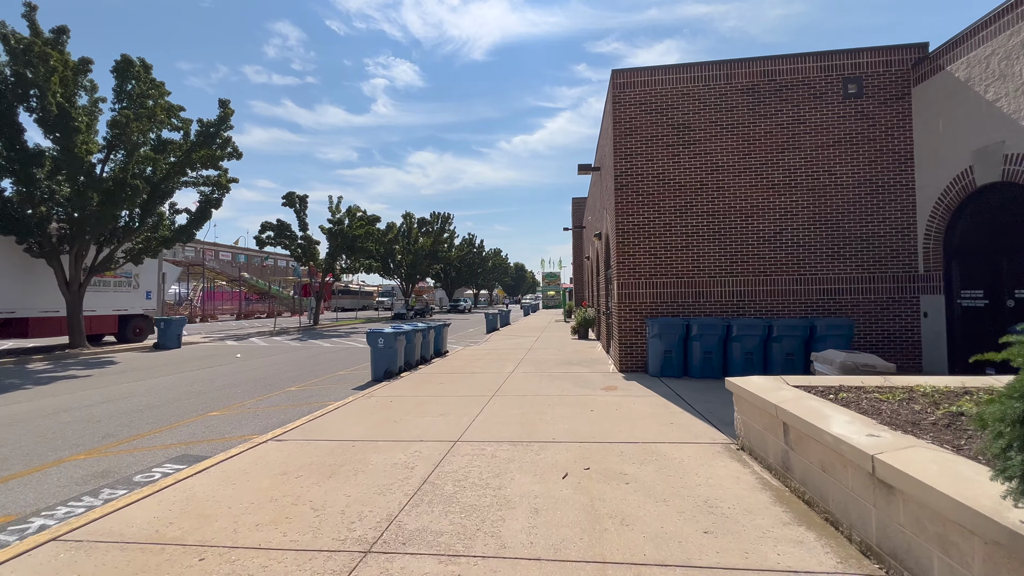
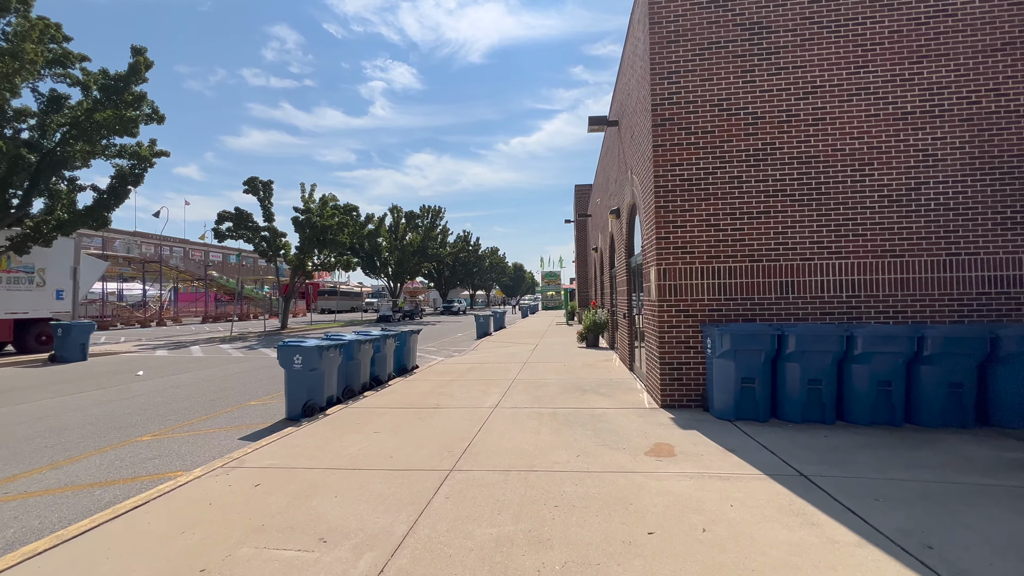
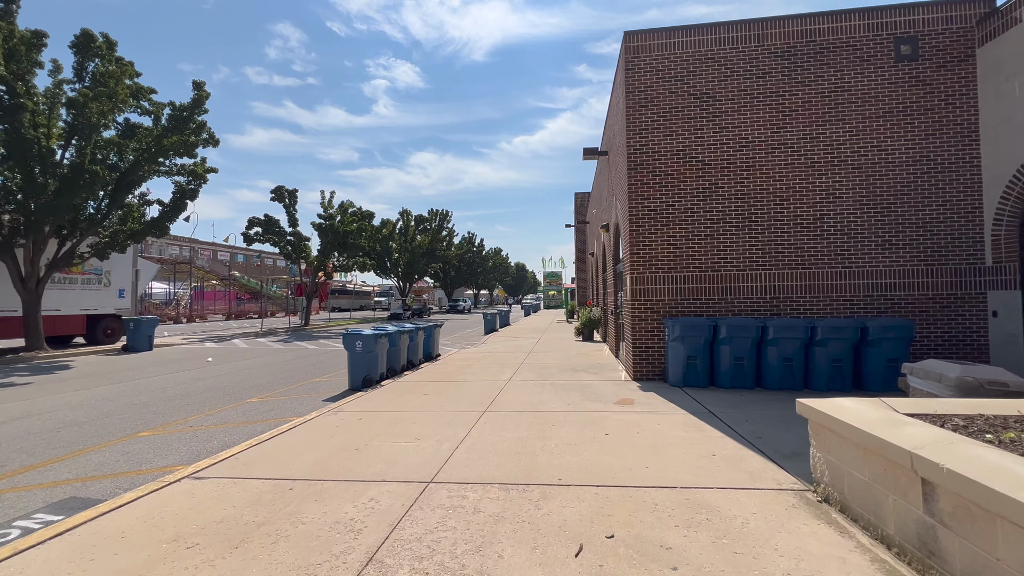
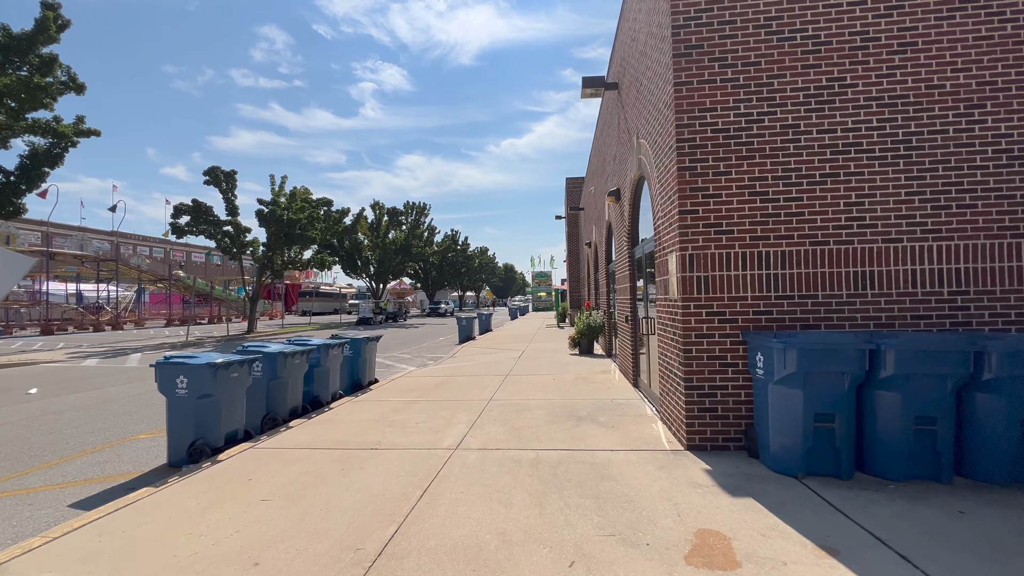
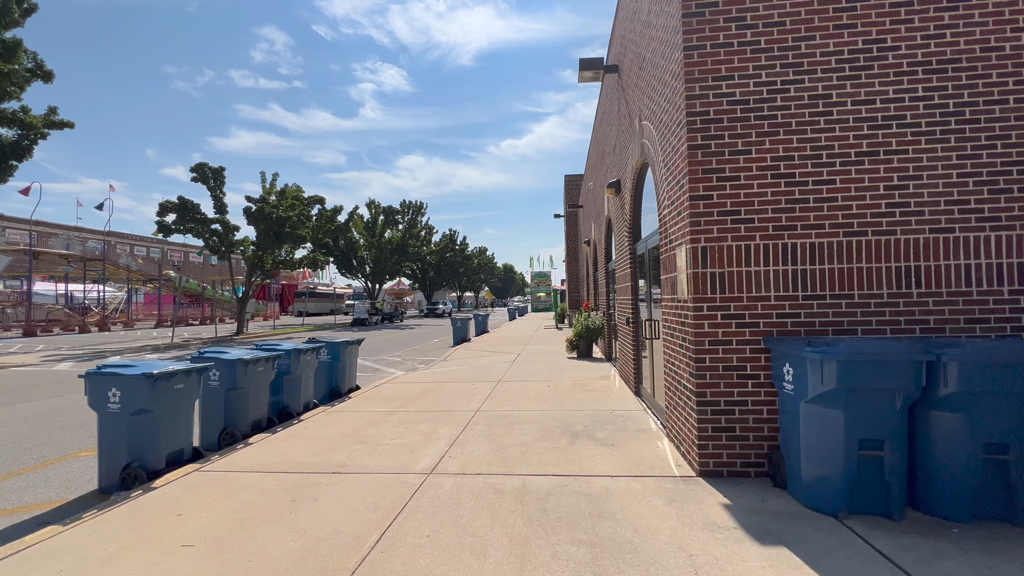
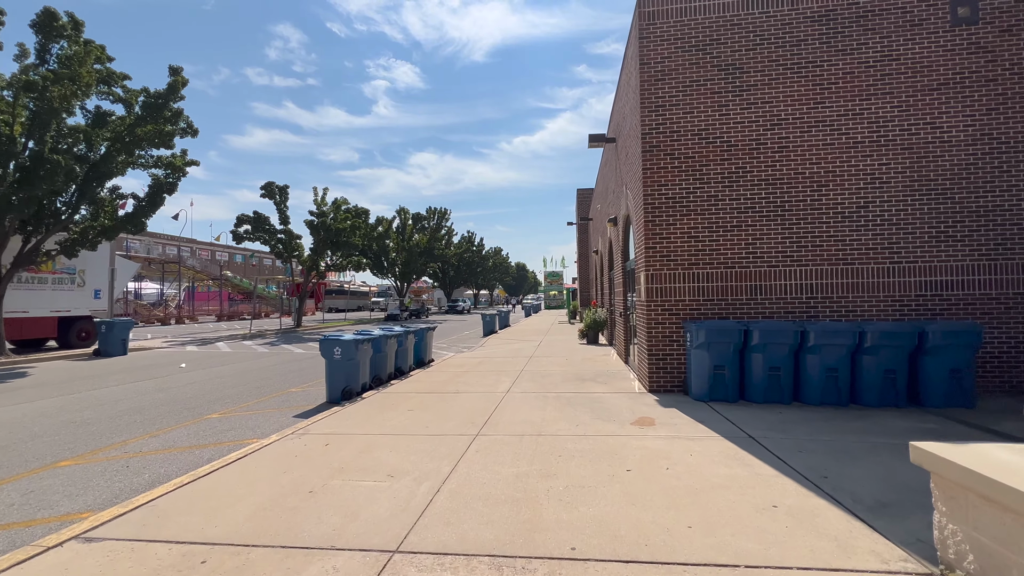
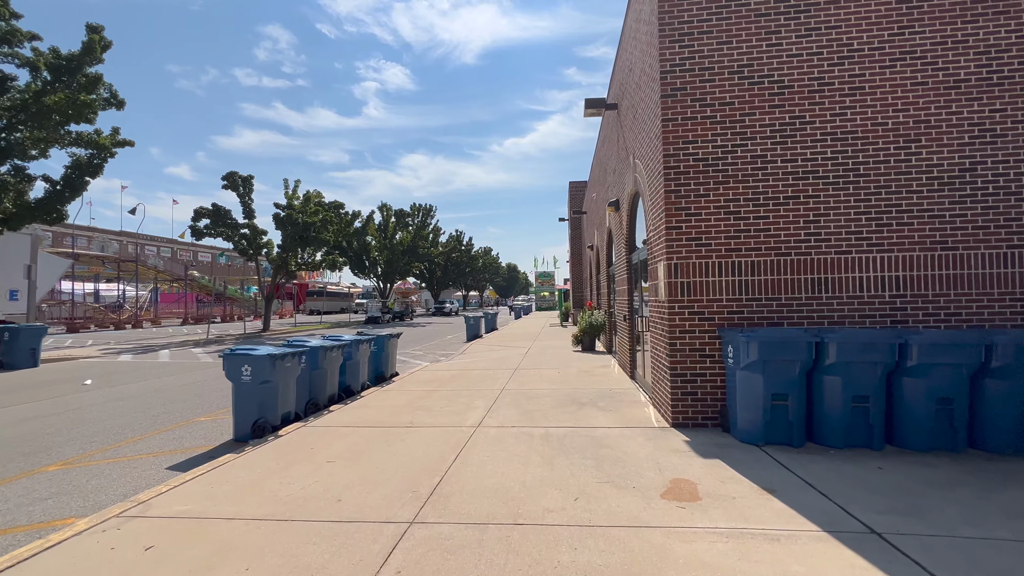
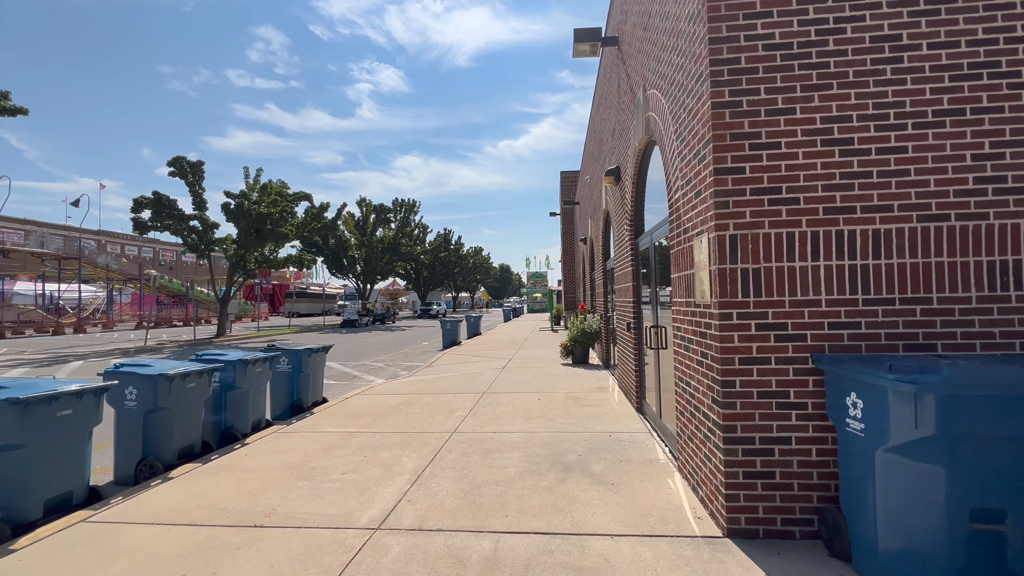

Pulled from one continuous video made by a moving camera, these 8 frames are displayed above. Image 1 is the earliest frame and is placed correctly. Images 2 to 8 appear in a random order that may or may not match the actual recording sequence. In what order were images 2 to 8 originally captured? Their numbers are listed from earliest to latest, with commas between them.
3, 6, 2, 7, 4, 5, 8
